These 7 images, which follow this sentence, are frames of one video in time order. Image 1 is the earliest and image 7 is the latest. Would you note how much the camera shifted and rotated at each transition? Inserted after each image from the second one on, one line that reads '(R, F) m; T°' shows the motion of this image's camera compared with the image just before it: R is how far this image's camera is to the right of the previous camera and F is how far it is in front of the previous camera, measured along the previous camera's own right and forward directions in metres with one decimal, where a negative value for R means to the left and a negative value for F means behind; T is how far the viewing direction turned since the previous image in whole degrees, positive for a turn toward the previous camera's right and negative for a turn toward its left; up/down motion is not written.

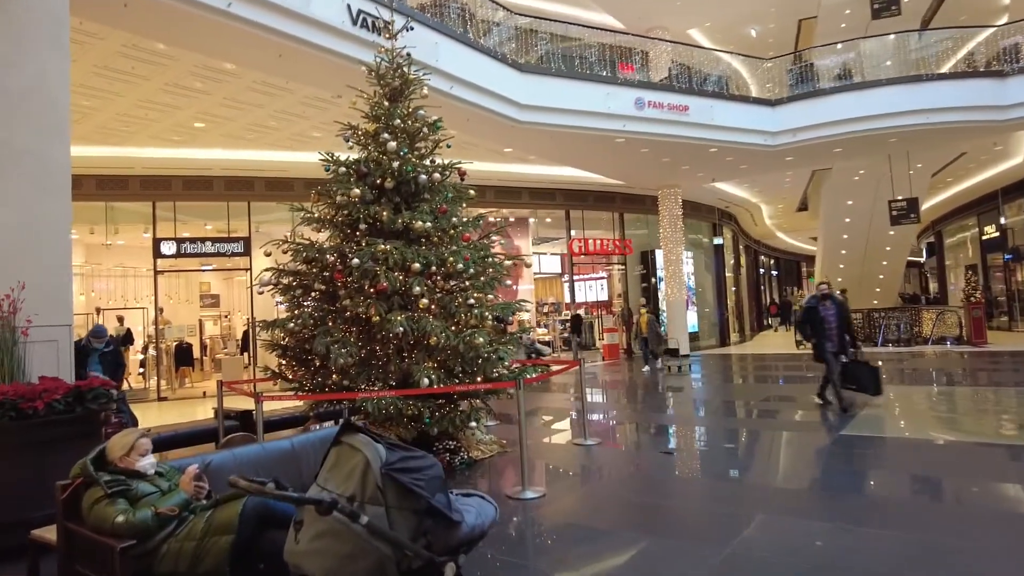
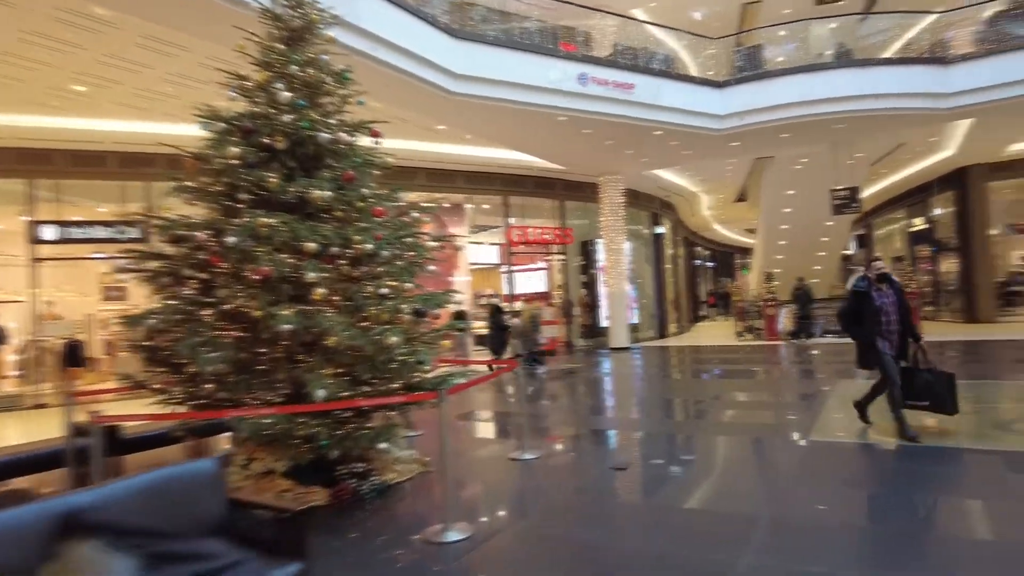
(+0.1, +0.9) m; +5°
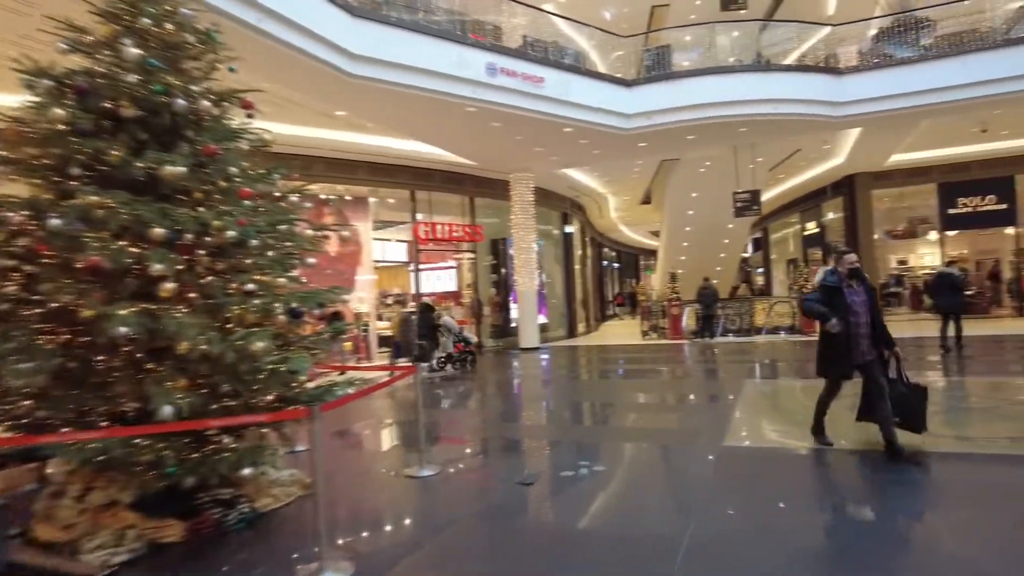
(+0.1, +0.4) m; +8°
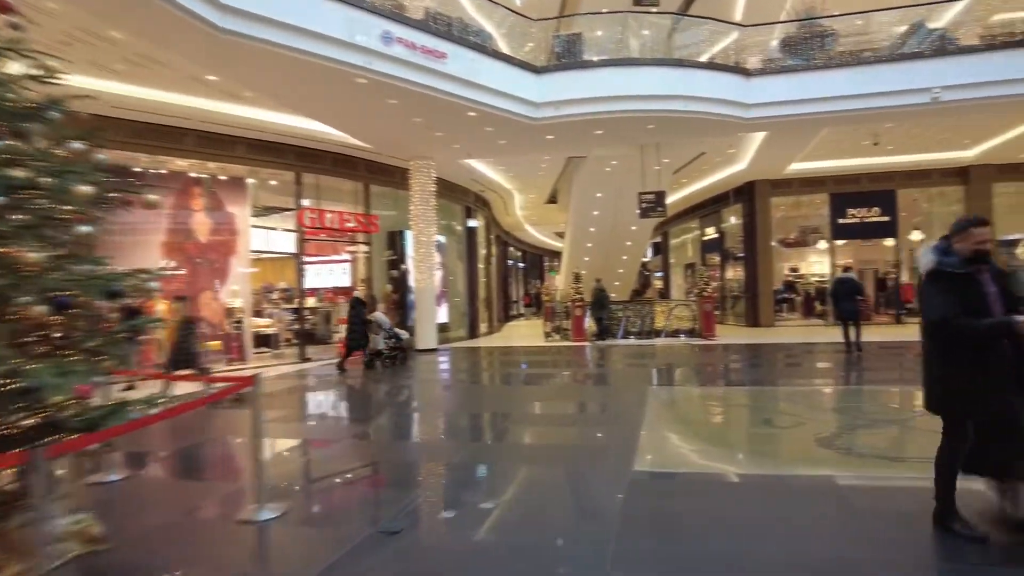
(+0.2, +0.8) m; +8°
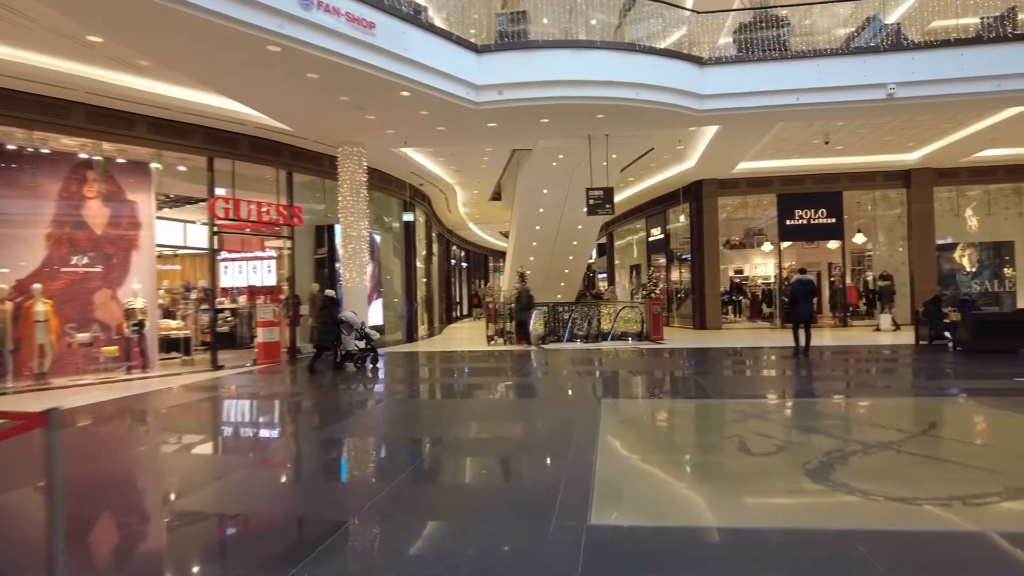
(+0.1, +0.9) m; +5°
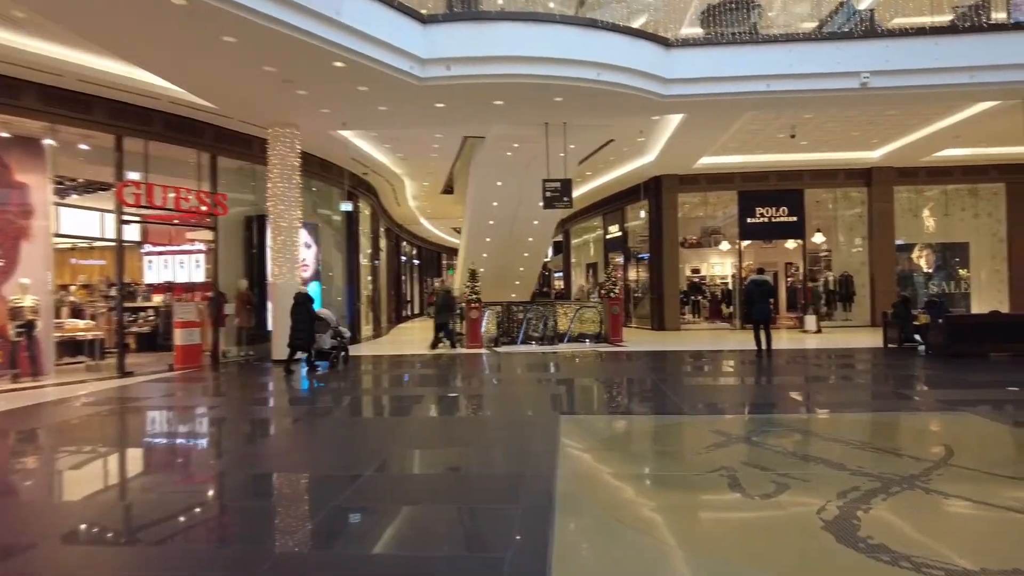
(+0.1, +0.9) m; +4°
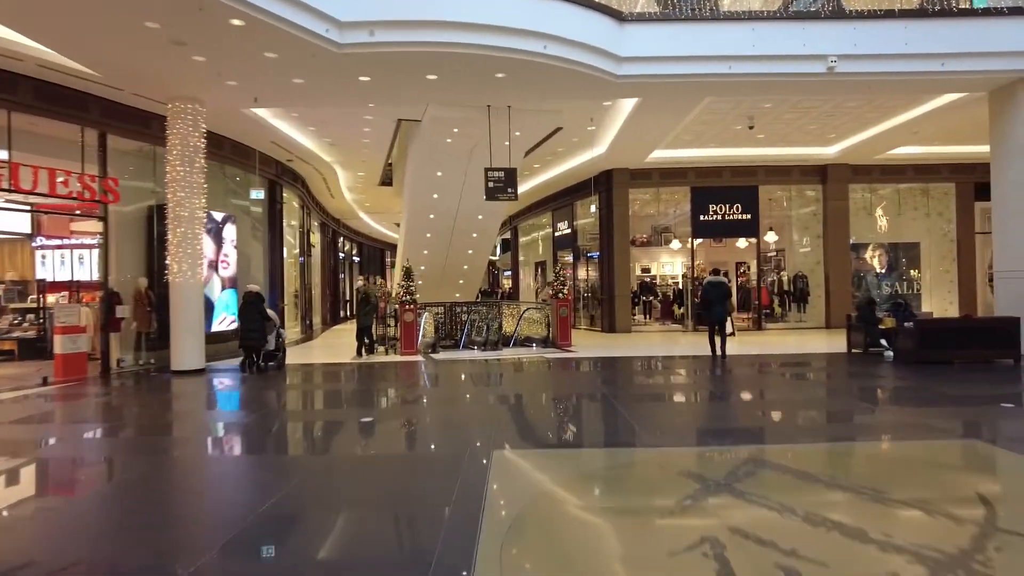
(+0.2, +1.1) m; +4°
